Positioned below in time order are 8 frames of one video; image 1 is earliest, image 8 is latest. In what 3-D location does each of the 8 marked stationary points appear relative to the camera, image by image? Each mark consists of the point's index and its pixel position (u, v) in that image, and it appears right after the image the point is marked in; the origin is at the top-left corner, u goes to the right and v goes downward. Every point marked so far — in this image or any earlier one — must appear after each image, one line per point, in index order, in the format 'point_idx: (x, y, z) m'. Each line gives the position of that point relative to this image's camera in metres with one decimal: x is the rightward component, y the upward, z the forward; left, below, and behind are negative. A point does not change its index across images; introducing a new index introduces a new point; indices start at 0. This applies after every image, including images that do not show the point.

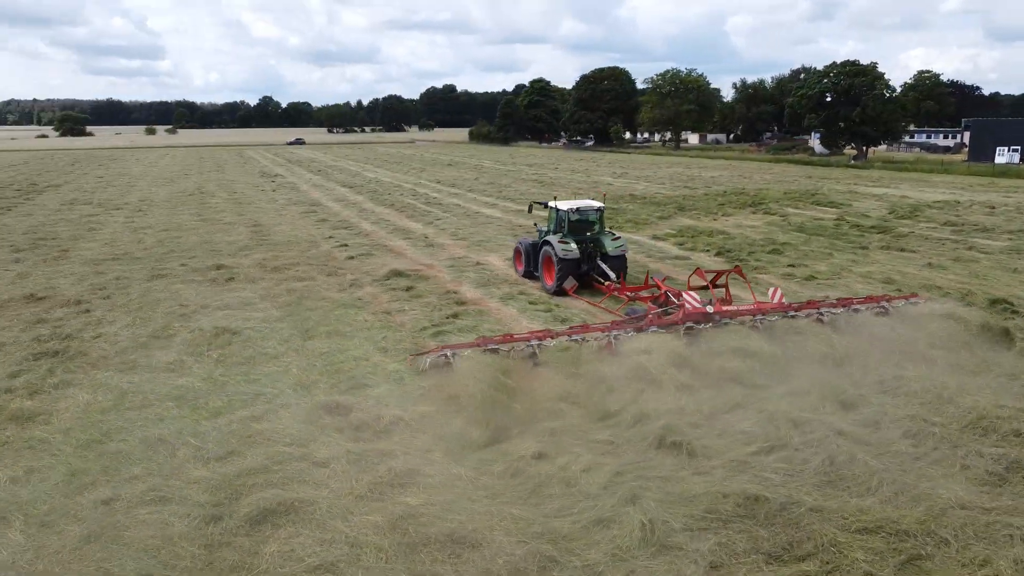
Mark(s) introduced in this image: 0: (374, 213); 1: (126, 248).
0: (-3.4, +1.8, +19.6) m
1: (-6.7, +0.7, +13.9) m
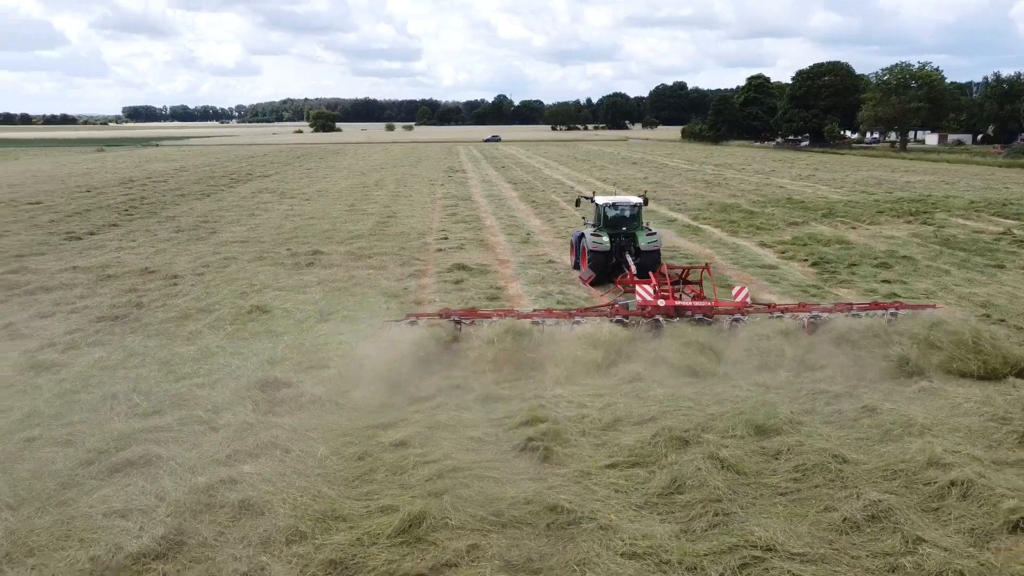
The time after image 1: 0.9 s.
0: (-0.1, +2.0, +20.2) m
1: (-4.9, +1.0, +15.7) m
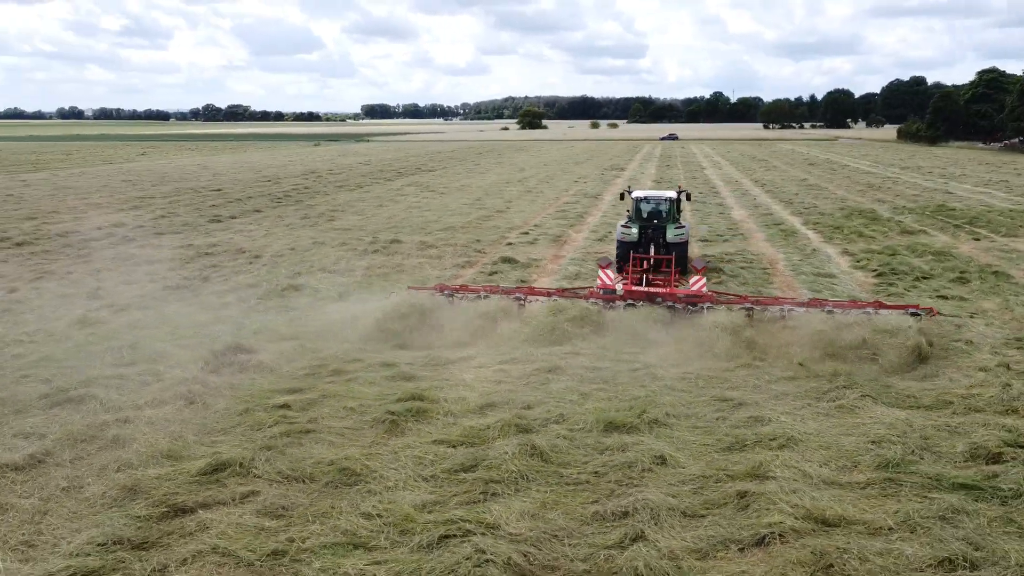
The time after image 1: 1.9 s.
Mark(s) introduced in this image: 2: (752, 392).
0: (+2.8, +2.0, +20.3) m
1: (-3.0, +1.4, +17.1) m
2: (+2.0, -0.9, +6.8) m
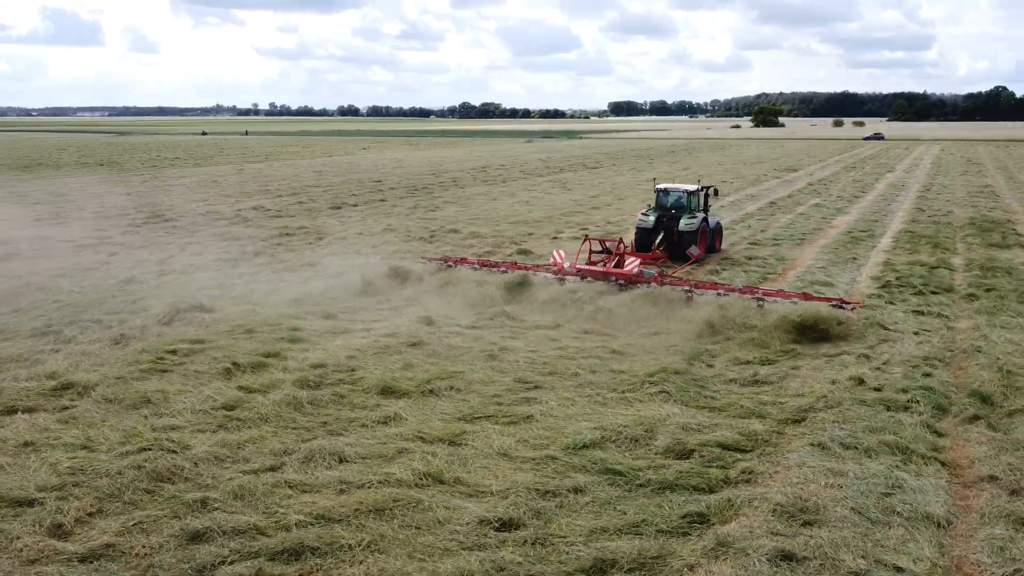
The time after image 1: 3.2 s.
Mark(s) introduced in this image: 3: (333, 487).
0: (+5.3, +1.9, +19.9) m
1: (-1.2, +1.7, +18.5) m
2: (+0.4, -0.8, +7.2) m
3: (-1.1, -1.2, +5.1) m
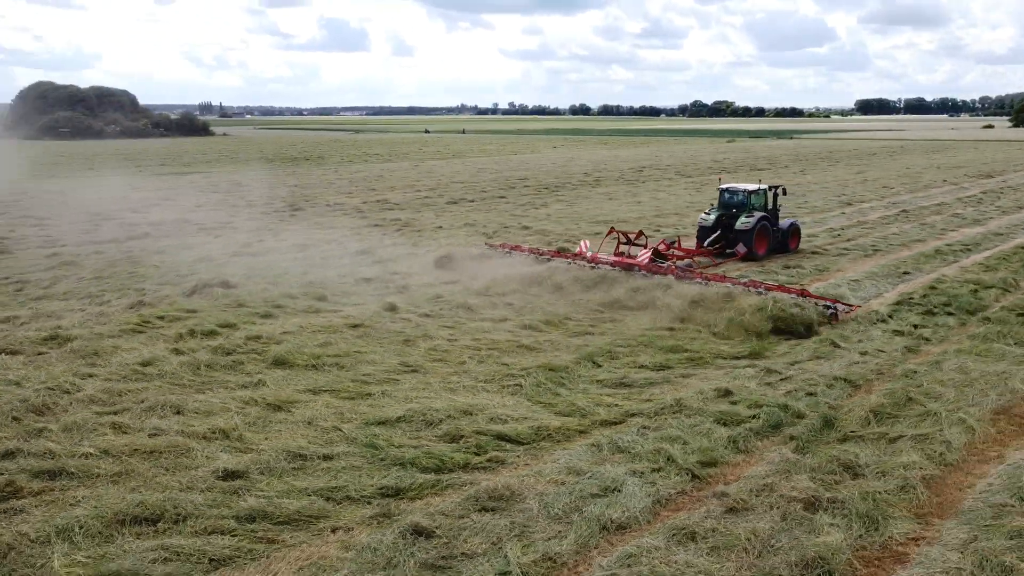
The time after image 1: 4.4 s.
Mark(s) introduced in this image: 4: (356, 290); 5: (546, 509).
0: (+7.7, +1.7, +18.5) m
1: (+1.0, +1.8, +19.0) m
2: (-0.7, -0.7, +7.7) m
3: (-2.8, -1.1, +6.1) m
4: (-2.1, 0.0, +10.9) m
5: (+0.2, -1.3, +4.9) m
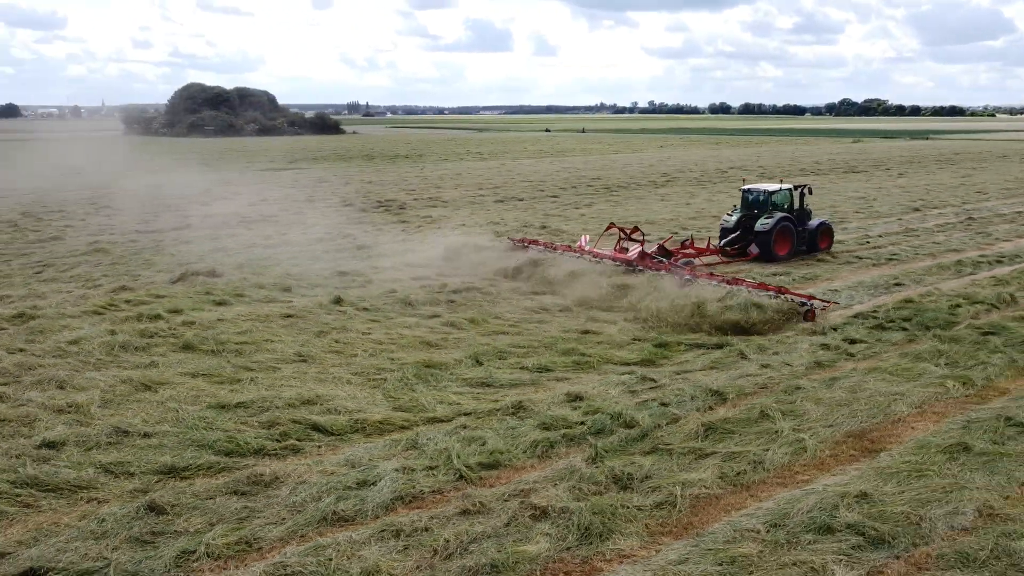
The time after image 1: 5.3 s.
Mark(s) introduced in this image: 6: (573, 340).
0: (+8.3, +1.4, +17.2) m
1: (+1.9, +1.7, +18.8) m
2: (-1.7, -0.7, +8.0) m
3: (-4.1, -0.9, +6.7) m
4: (-2.6, +0.1, +11.3) m
5: (-1.4, -1.3, +5.1) m
6: (+0.6, -0.5, +8.5) m
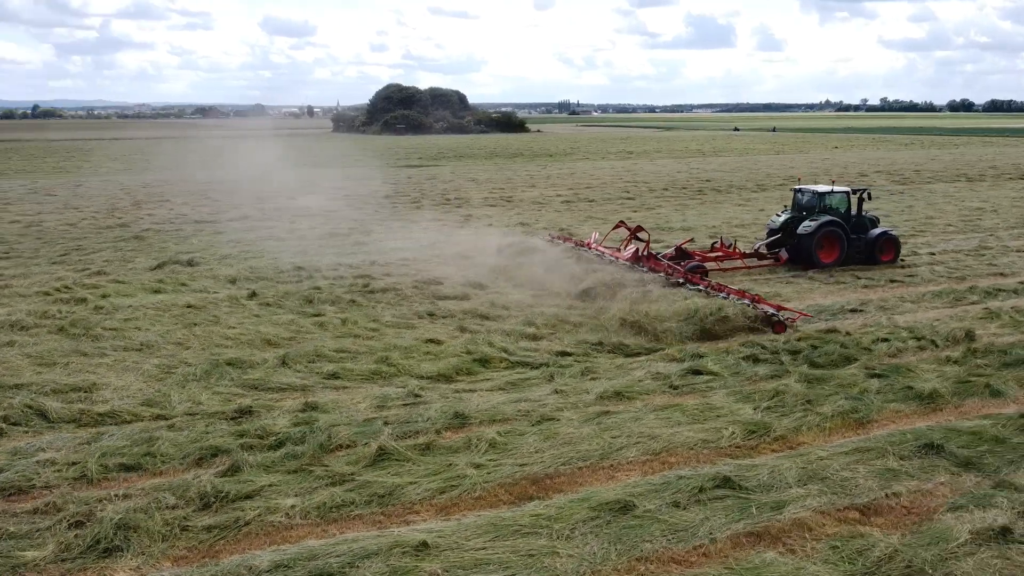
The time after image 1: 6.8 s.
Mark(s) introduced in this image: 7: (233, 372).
0: (+8.7, +0.9, +14.7) m
1: (+2.8, +1.6, +17.8) m
2: (-3.5, -0.6, +8.3) m
3: (-6.1, -0.7, +7.6) m
4: (-3.5, +0.2, +11.7) m
5: (-3.9, -1.2, +5.4) m
6: (-1.1, -0.6, +8.1) m
7: (-2.6, -0.8, +7.4) m
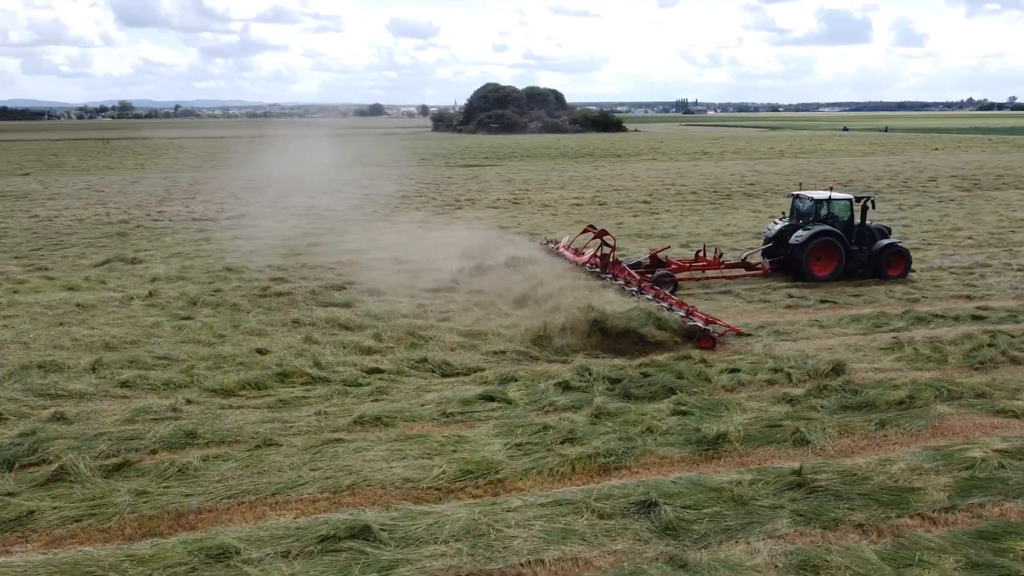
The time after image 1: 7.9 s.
0: (+7.8, +0.5, +13.0) m
1: (+2.5, +1.4, +16.9) m
2: (-5.1, -0.6, +8.3) m
3: (-7.8, -0.7, +8.1) m
4: (-4.6, +0.2, +11.7) m
5: (-6.0, -1.2, +5.5) m
6: (-2.8, -0.7, +7.8) m
7: (-4.3, -0.8, +7.3) m
